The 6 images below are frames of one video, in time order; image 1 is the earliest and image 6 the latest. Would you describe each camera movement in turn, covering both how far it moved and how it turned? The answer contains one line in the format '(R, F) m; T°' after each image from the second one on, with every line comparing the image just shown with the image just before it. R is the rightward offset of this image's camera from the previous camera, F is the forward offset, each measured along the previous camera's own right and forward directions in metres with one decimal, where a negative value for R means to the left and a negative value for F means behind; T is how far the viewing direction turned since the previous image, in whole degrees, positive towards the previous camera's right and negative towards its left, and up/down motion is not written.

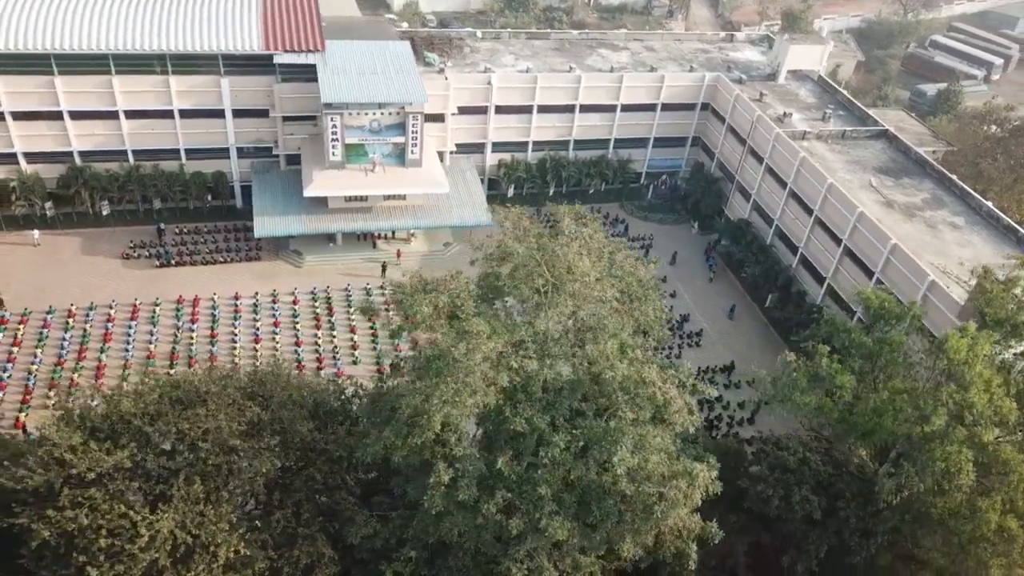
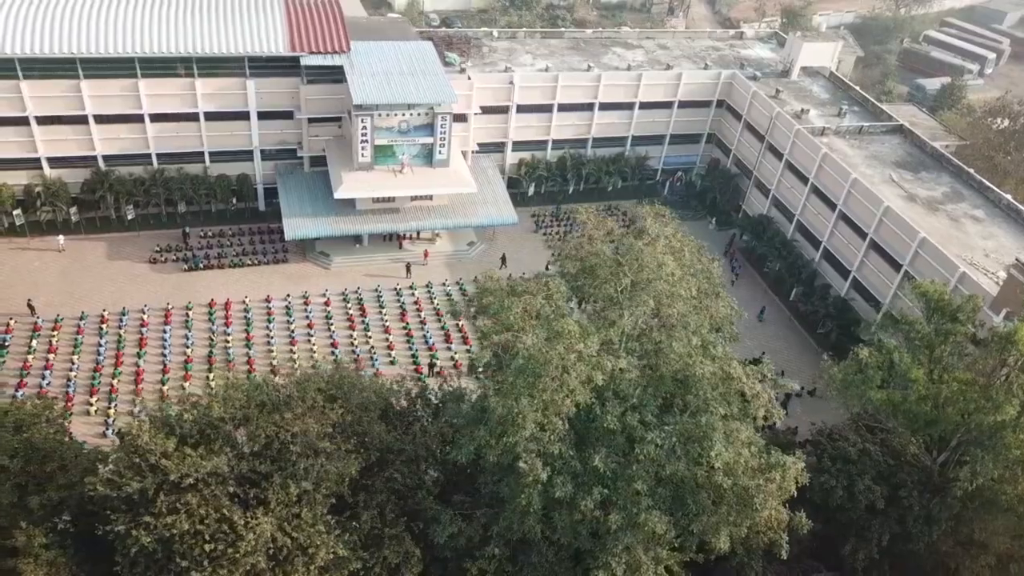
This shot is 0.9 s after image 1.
(-3.1, -0.3) m; +2°
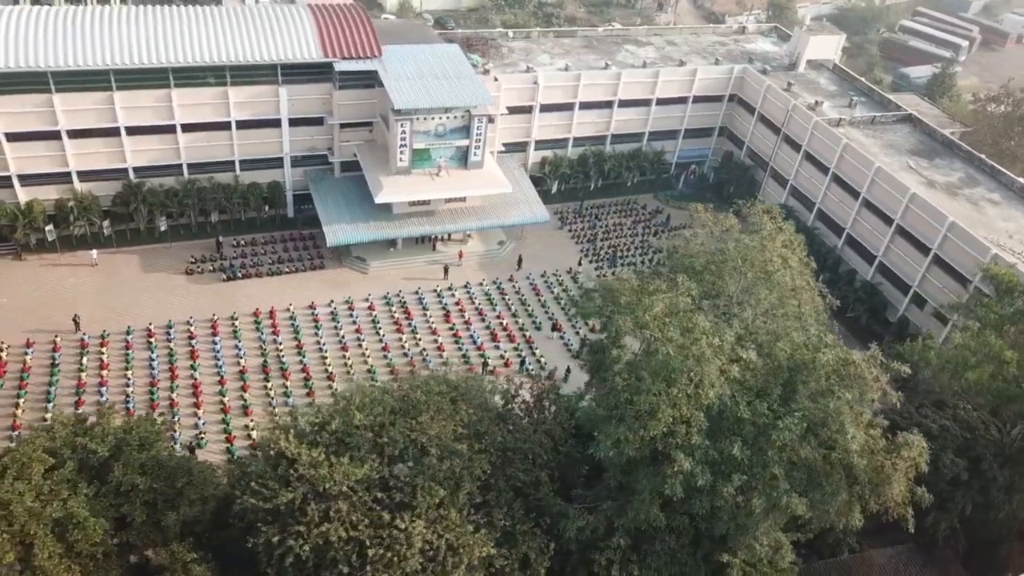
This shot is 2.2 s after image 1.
(-5.1, -0.6) m; +3°
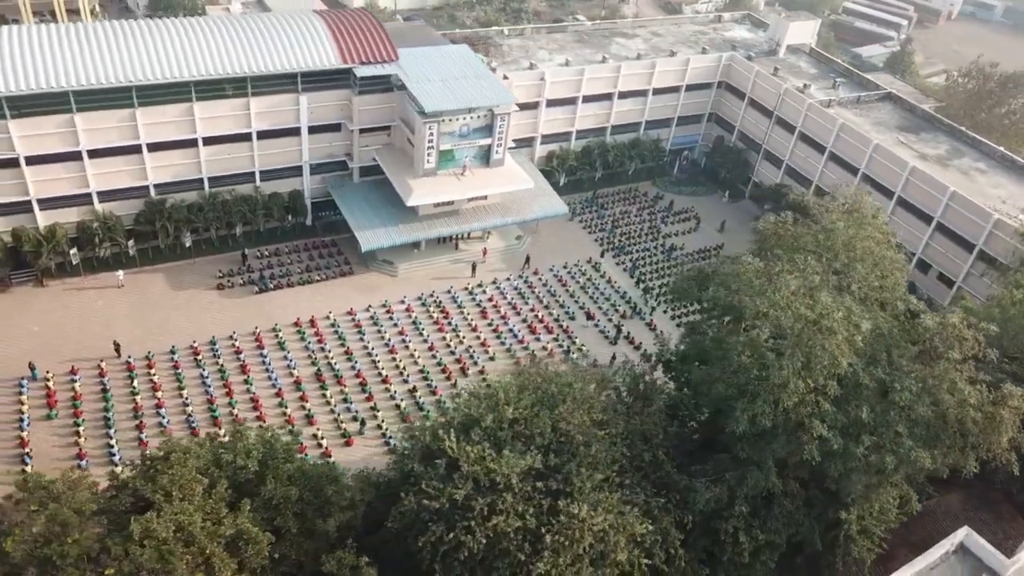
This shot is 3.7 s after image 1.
(-6.3, -0.8) m; +5°
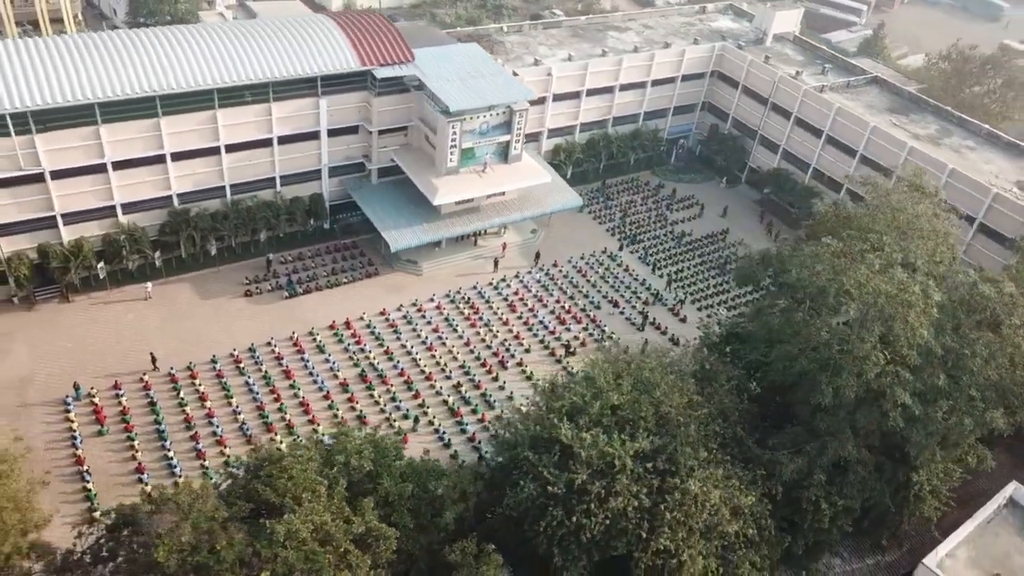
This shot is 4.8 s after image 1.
(-4.7, -0.7) m; +4°
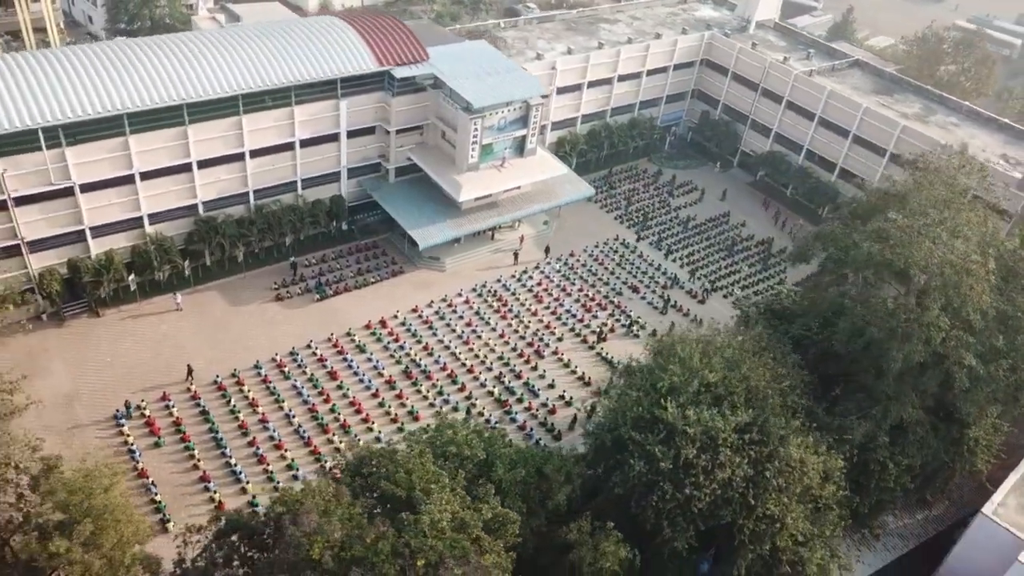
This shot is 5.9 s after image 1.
(-4.9, -0.8) m; +4°
